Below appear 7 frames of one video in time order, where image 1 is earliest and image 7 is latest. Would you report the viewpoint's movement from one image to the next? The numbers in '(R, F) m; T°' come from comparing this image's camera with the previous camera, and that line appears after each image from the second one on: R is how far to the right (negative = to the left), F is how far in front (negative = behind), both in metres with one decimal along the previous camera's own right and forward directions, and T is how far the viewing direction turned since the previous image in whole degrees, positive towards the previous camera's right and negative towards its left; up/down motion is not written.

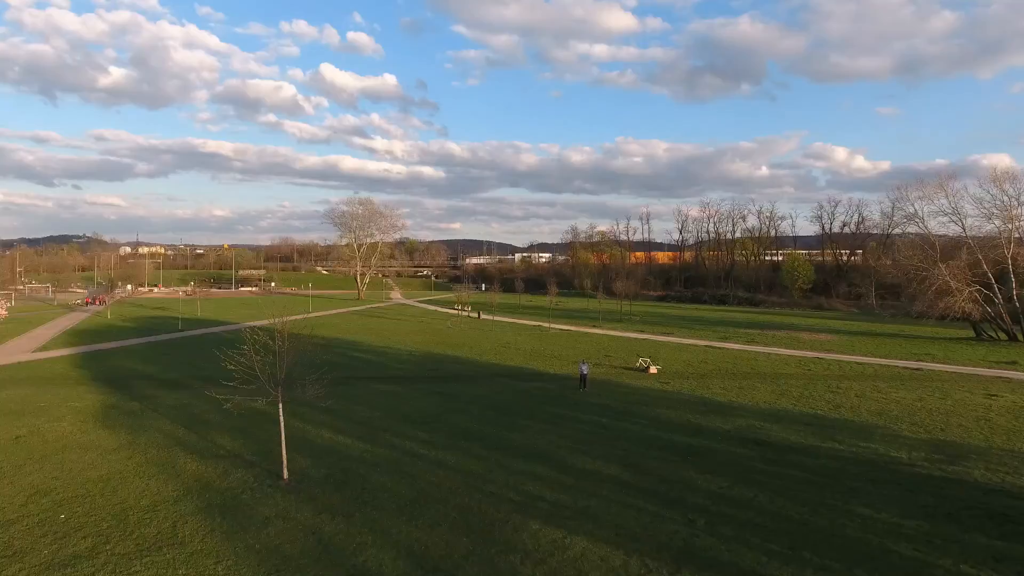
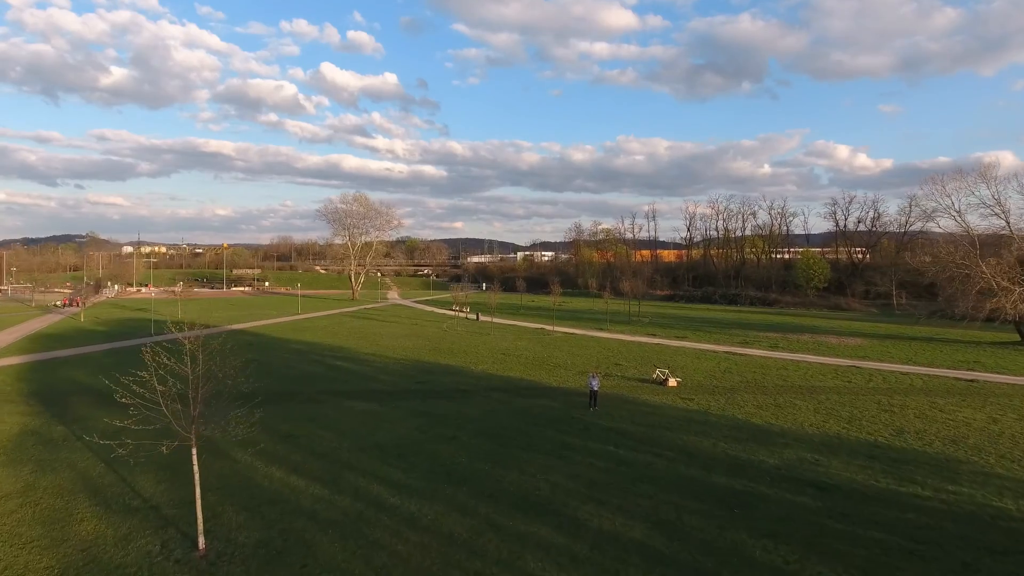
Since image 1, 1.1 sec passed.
(+0.1, +3.1) m; 0°
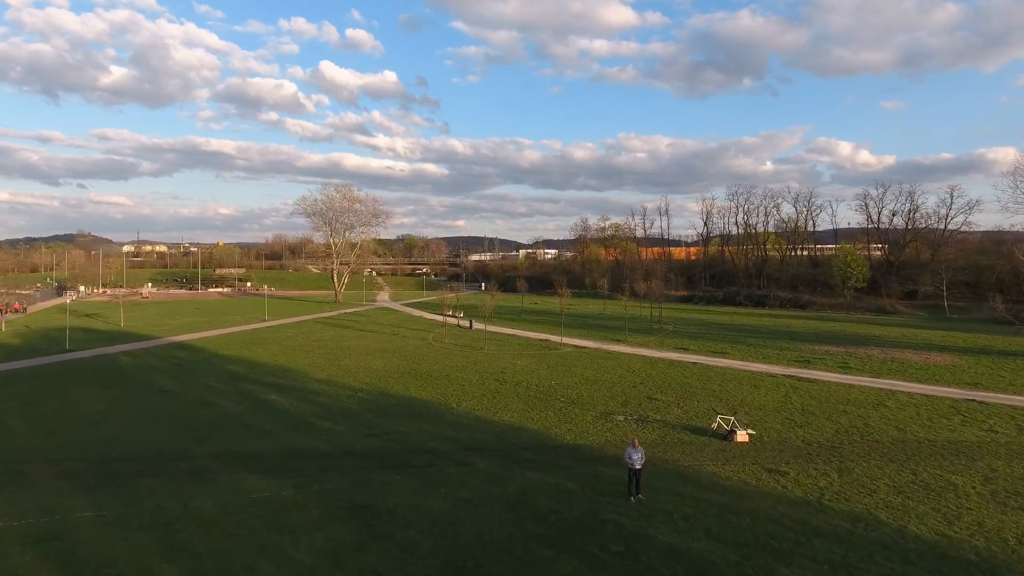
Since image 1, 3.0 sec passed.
(+0.2, +6.8) m; 0°
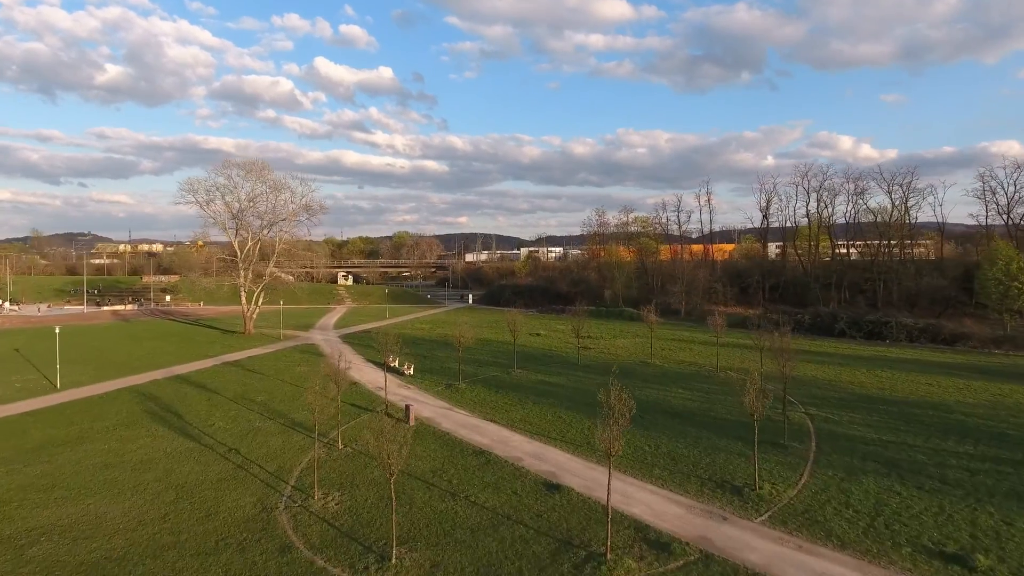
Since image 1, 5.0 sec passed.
(+0.8, +19.3) m; 0°
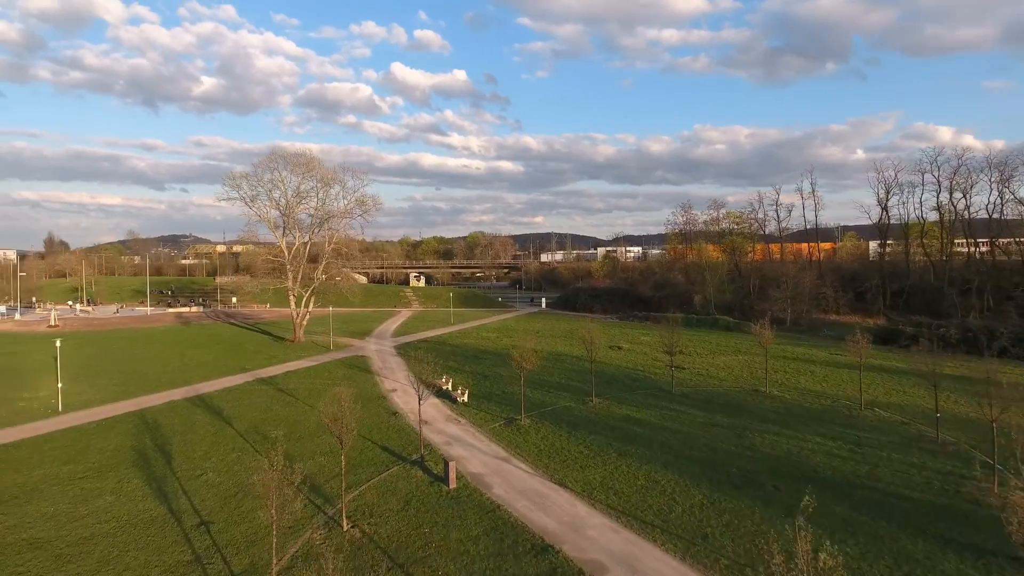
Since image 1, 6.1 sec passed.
(-0.1, +5.3) m; -7°
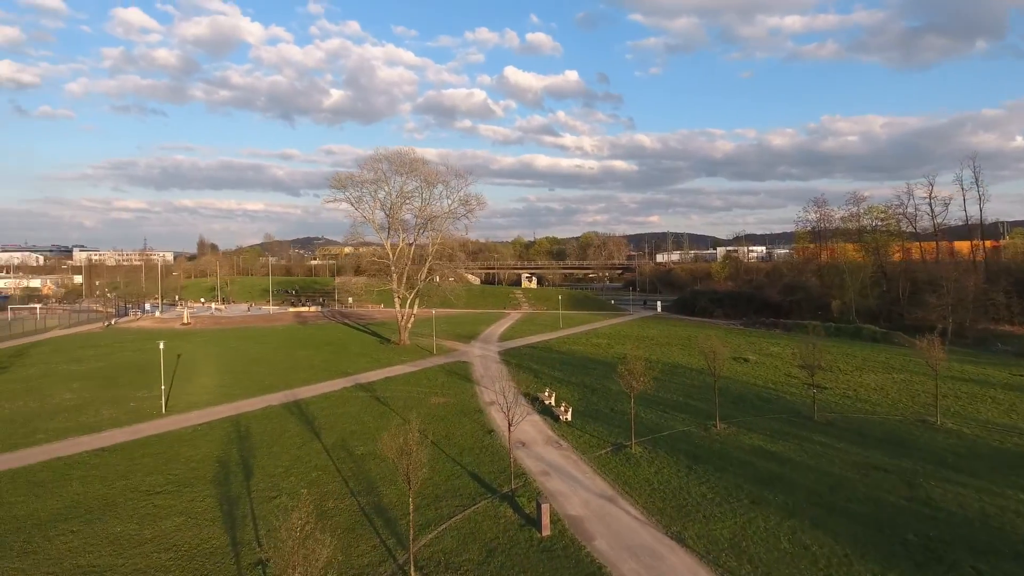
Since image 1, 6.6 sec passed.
(+0.1, +2.3) m; -10°
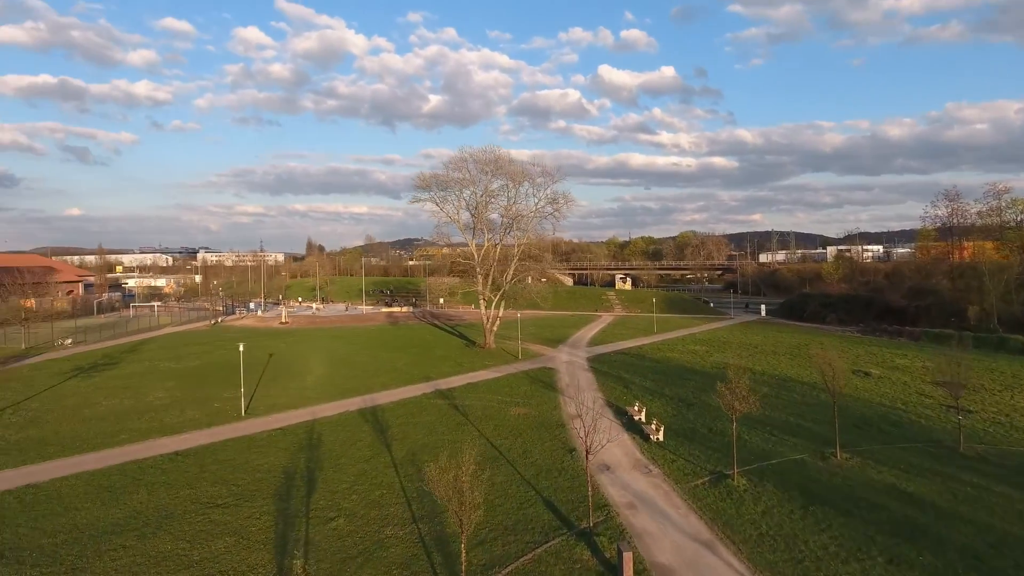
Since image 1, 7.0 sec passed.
(+0.3, +1.7) m; -8°
